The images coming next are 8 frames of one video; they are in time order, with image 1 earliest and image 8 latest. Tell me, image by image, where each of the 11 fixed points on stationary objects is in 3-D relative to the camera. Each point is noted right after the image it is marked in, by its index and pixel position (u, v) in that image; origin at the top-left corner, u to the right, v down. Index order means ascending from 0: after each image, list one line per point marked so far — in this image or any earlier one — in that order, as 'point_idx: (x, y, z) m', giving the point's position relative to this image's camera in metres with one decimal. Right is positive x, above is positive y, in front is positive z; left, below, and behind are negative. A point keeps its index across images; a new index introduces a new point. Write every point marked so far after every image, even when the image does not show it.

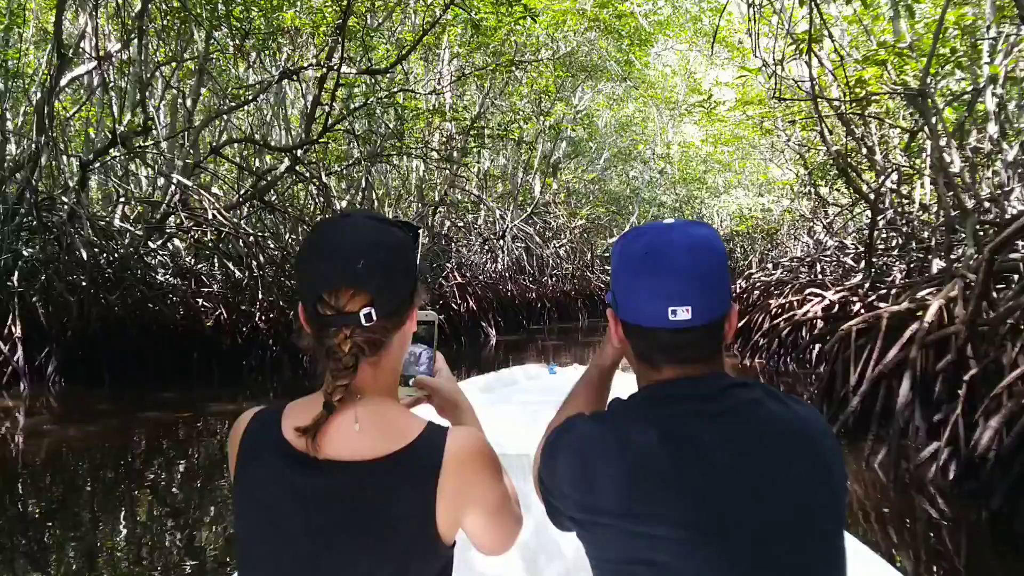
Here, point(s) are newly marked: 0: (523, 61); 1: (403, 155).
0: (+0.1, +2.5, +9.8) m
1: (-1.1, +1.4, +9.3) m
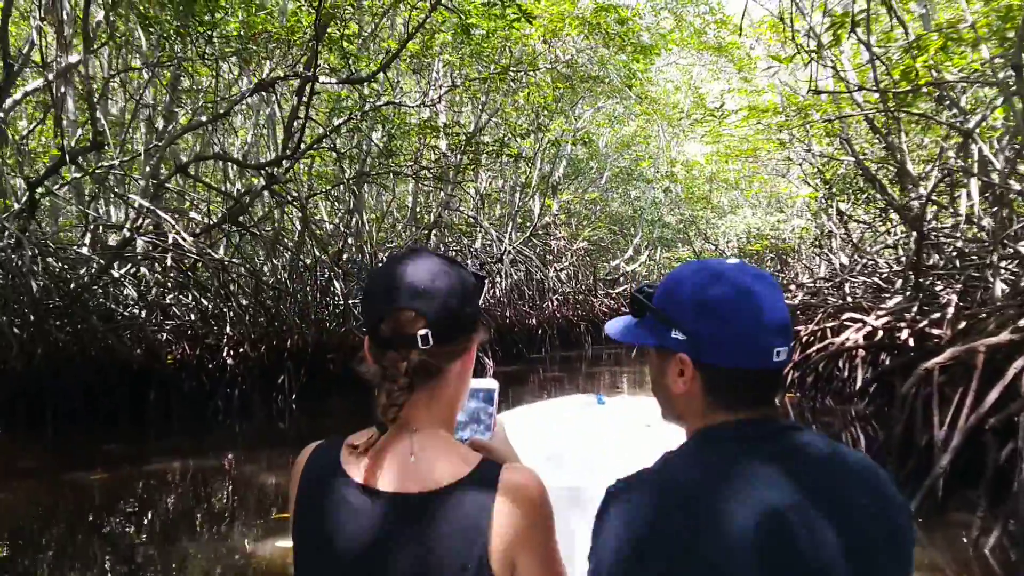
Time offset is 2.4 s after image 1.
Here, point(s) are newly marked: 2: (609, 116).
0: (+0.1, +2.2, +9.1) m
1: (-1.1, +1.1, +8.6) m
2: (+1.6, +2.8, +15.1) m
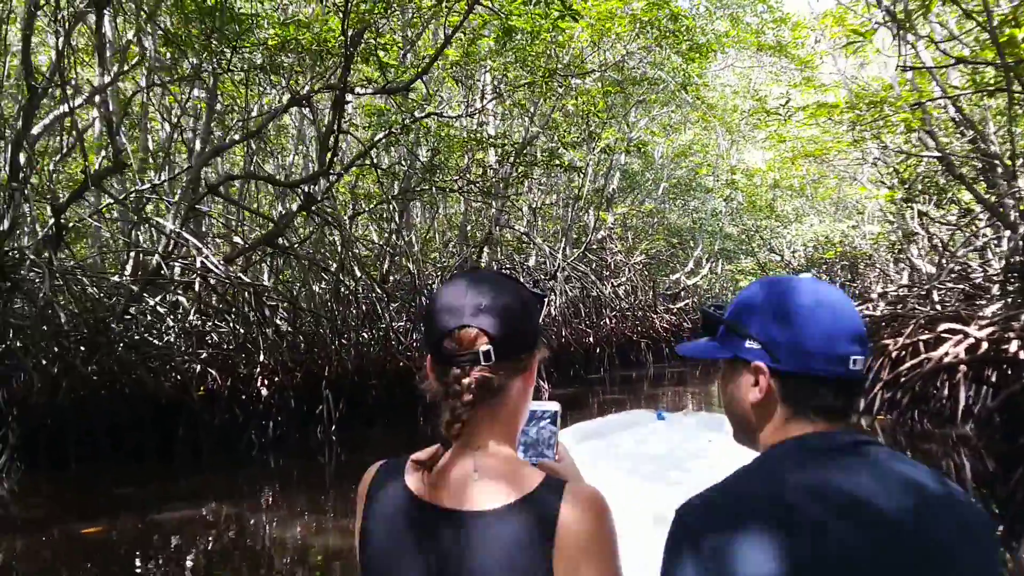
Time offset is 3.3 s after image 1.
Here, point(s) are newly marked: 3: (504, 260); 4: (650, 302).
0: (+0.5, +2.0, +8.6) m
1: (-0.7, +0.9, +8.2) m
2: (+2.4, +2.6, +14.5) m
3: (-0.1, +0.4, +11.4) m
4: (+2.2, -0.2, +14.4) m
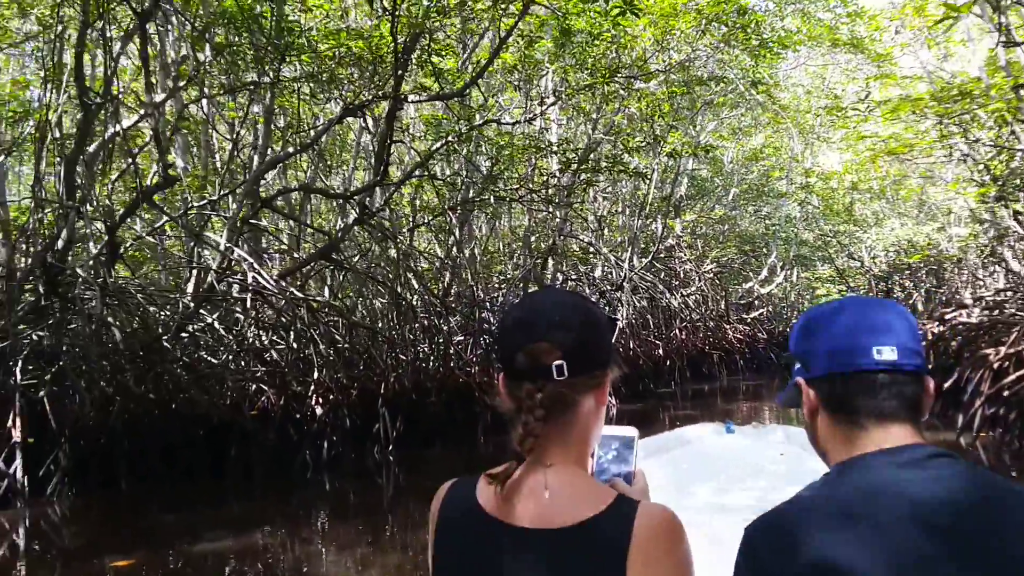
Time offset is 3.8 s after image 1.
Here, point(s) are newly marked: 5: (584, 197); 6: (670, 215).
0: (+1.1, +1.9, +8.3) m
1: (-0.1, +0.8, +7.9) m
2: (+3.4, +2.5, +14.0) m
3: (+0.7, +0.2, +11.1) m
4: (+3.2, -0.4, +13.9) m
5: (+0.9, +1.1, +11.0) m
6: (+2.4, +1.1, +13.7) m
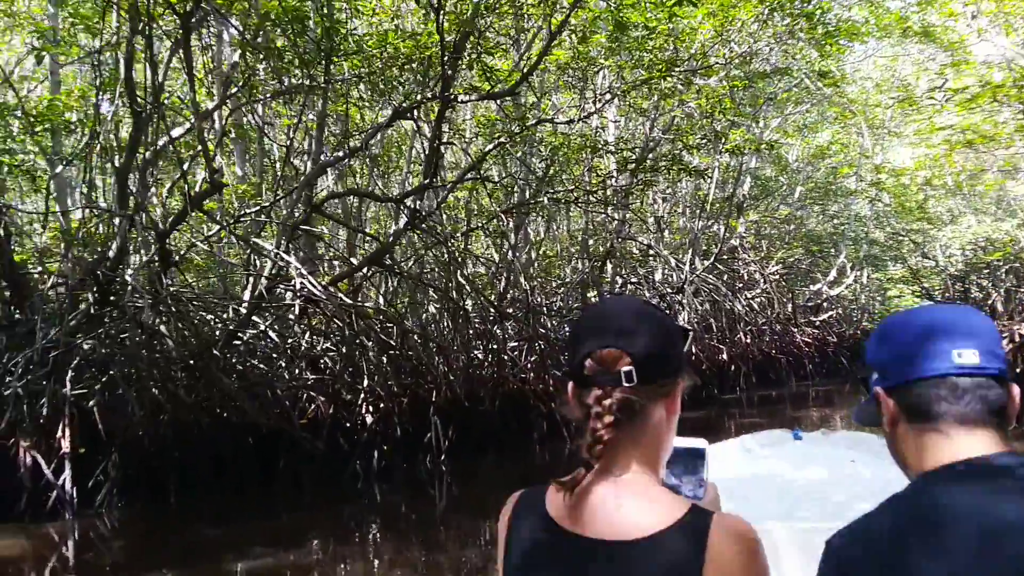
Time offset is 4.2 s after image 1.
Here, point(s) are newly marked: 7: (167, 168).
0: (+1.5, +1.9, +8.0) m
1: (+0.3, +0.8, +7.7) m
2: (+4.3, +2.4, +13.5) m
3: (+1.4, +0.2, +10.8) m
4: (+4.1, -0.4, +13.4) m
5: (+1.5, +1.0, +10.7) m
6: (+3.2, +1.1, +13.3) m
7: (-2.5, +0.9, +6.6) m
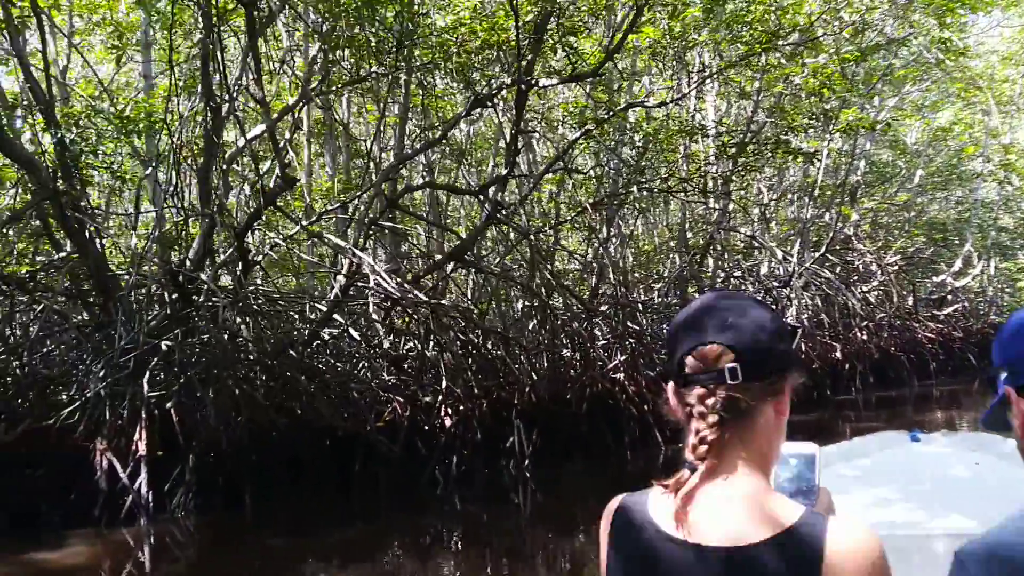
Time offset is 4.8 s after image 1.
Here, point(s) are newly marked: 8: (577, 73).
0: (+2.3, +2.0, +7.4) m
1: (+1.0, +0.8, +7.2) m
2: (+5.6, +2.6, +12.6) m
3: (+2.5, +0.2, +10.3) m
4: (+5.5, -0.3, +12.5) m
5: (+2.6, +1.1, +10.1) m
6: (+4.6, +1.2, +12.5) m
7: (-1.9, +0.9, +6.5) m
8: (+0.4, +1.4, +6.1) m
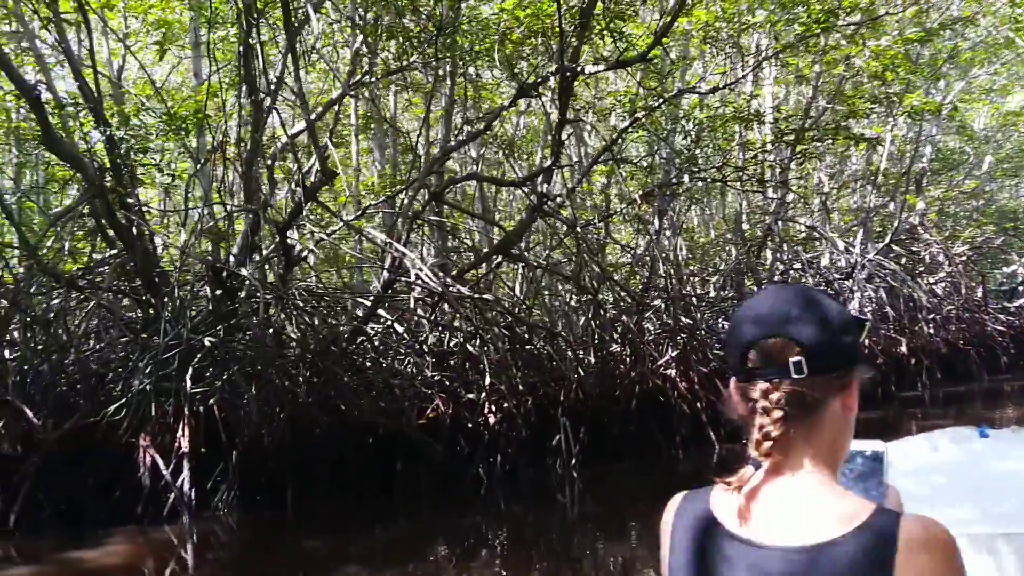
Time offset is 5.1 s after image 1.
0: (+2.6, +2.0, +7.1) m
1: (+1.4, +0.9, +7.0) m
2: (+6.3, +2.7, +12.0) m
3: (+3.0, +0.3, +9.9) m
4: (+6.1, -0.2, +12.0) m
5: (+3.1, +1.2, +9.7) m
6: (+5.2, +1.3, +12.0) m
7: (-1.6, +0.9, +6.4) m
8: (+0.7, +1.5, +5.9) m
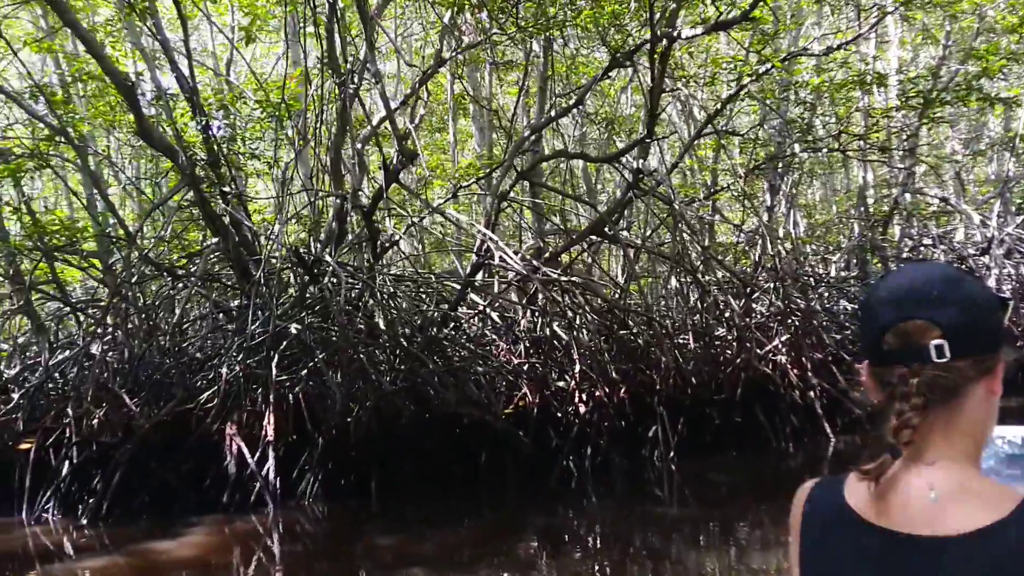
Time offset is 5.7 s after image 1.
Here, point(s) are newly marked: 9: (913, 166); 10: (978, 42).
0: (+3.3, +2.2, +6.4) m
1: (+2.1, +1.0, +6.5) m
2: (+7.5, +3.0, +10.8) m
3: (+4.1, +0.6, +9.2) m
4: (+7.4, +0.1, +10.8) m
5: (+4.1, +1.4, +9.0) m
6: (+6.5, +1.6, +11.0) m
7: (-0.9, +1.0, +6.3) m
8: (+1.3, +1.6, +5.5) m
9: (+3.8, +1.2, +8.7) m
10: (+4.2, +2.2, +8.3) m
